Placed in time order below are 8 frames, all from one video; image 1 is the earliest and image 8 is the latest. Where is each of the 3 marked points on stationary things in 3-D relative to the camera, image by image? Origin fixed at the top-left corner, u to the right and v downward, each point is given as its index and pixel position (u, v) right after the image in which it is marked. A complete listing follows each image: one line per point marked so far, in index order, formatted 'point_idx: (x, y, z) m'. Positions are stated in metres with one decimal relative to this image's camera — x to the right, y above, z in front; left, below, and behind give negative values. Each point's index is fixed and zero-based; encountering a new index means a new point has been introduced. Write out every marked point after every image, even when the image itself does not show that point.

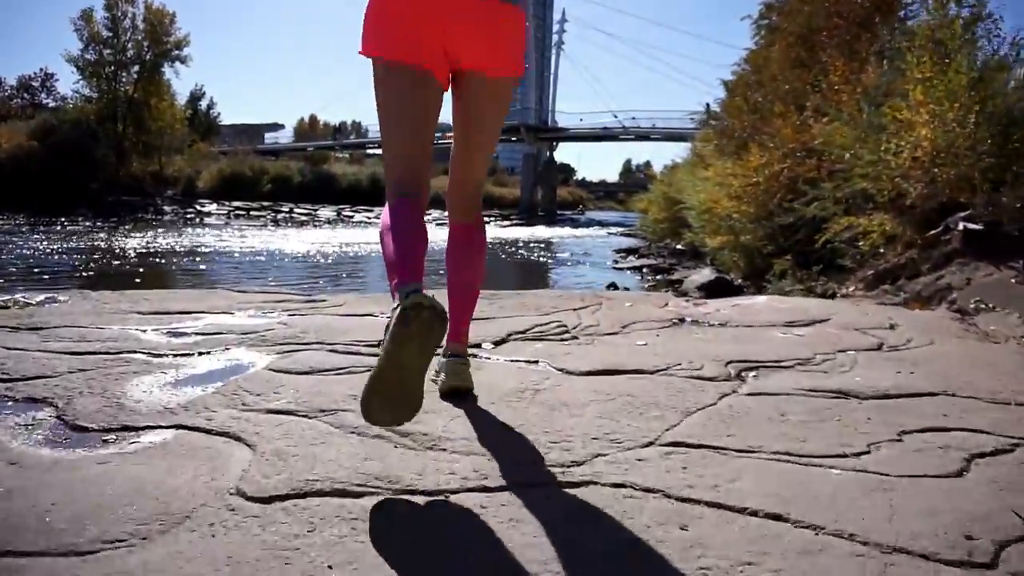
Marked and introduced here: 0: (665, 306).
0: (+0.7, -0.1, +4.1) m
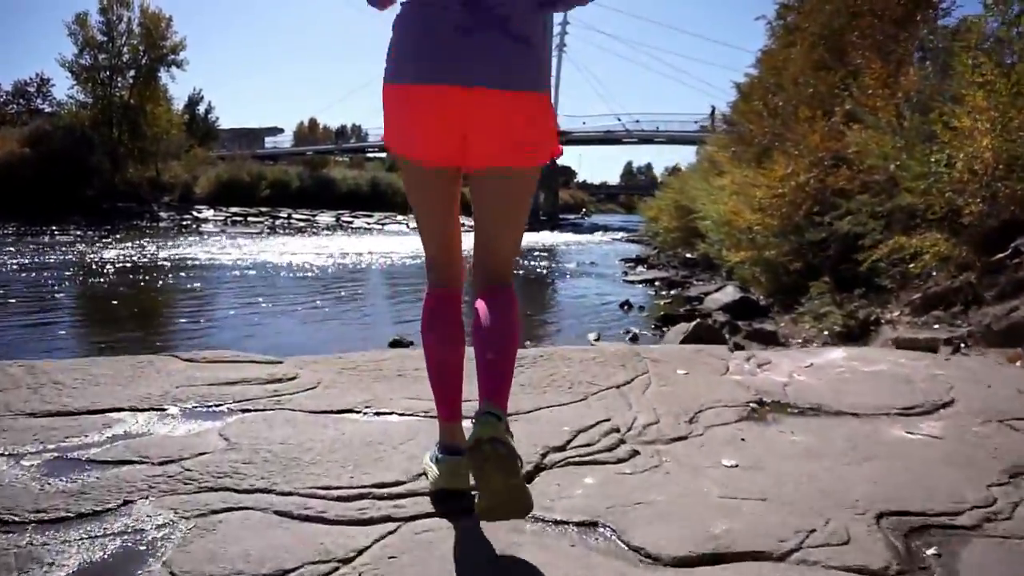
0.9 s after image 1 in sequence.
0: (+0.8, -0.3, +3.3) m
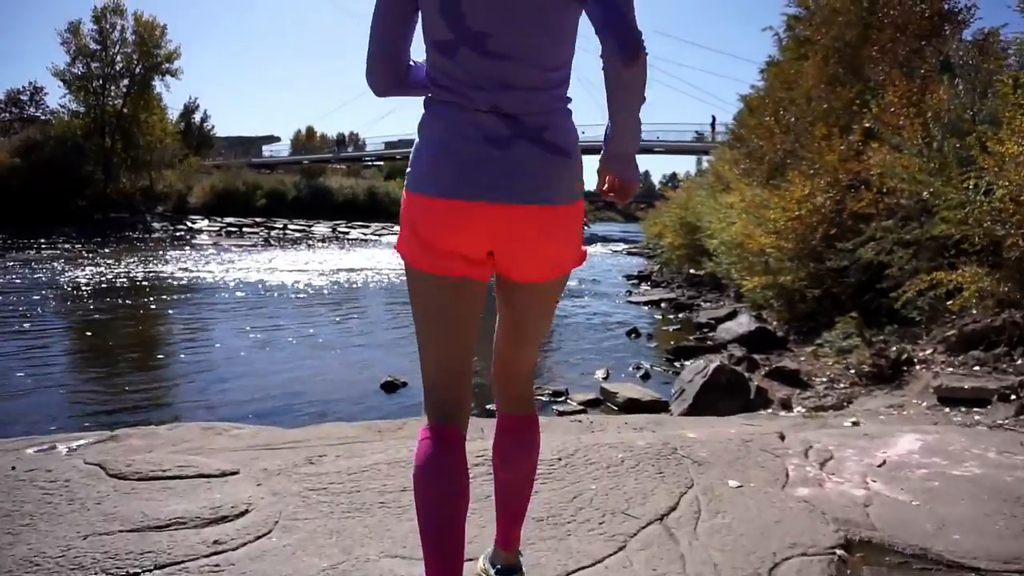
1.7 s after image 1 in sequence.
0: (+0.9, -0.6, +2.6) m
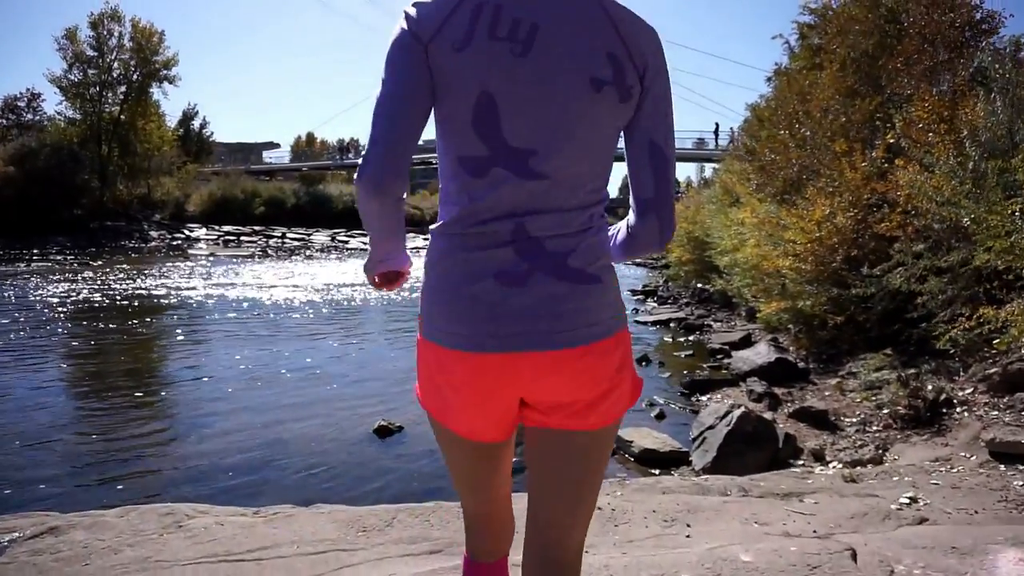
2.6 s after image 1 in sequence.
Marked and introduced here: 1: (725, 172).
0: (+0.9, -0.9, +2.0) m
1: (+4.8, +2.6, +19.3) m
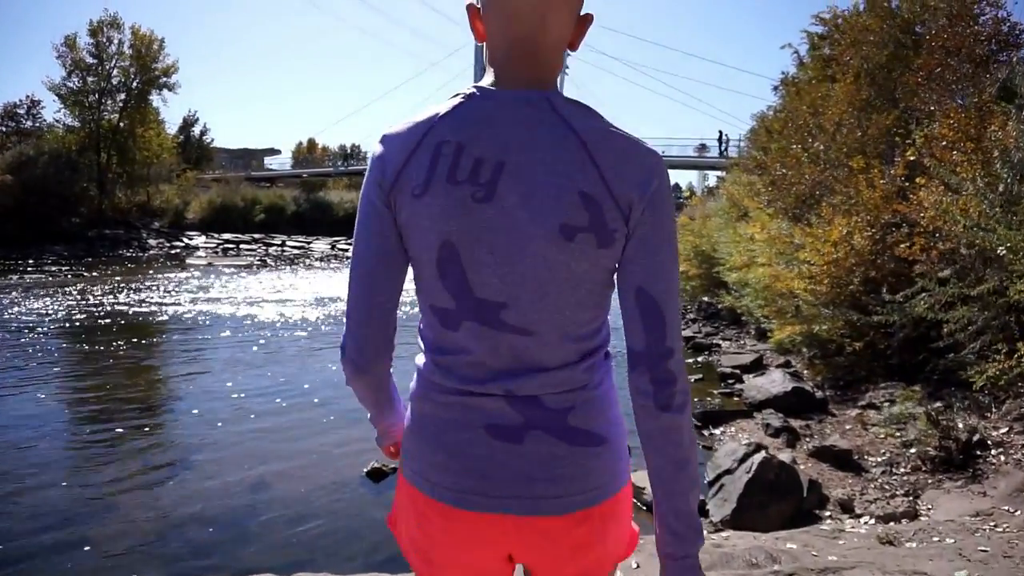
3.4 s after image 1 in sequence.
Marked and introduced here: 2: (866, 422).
0: (+0.9, -1.1, +1.6) m
1: (+4.9, +2.3, +18.9) m
2: (+3.3, -1.3, +8.0) m
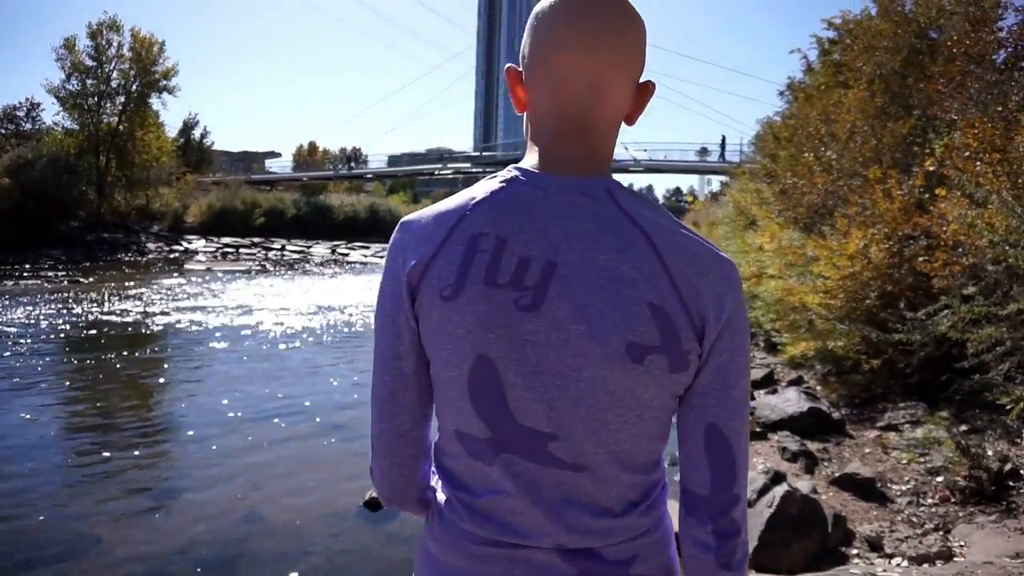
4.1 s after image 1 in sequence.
0: (+1.0, -1.2, +1.2) m
1: (+4.9, +2.1, +18.5) m
2: (+3.4, -1.4, +7.6) m
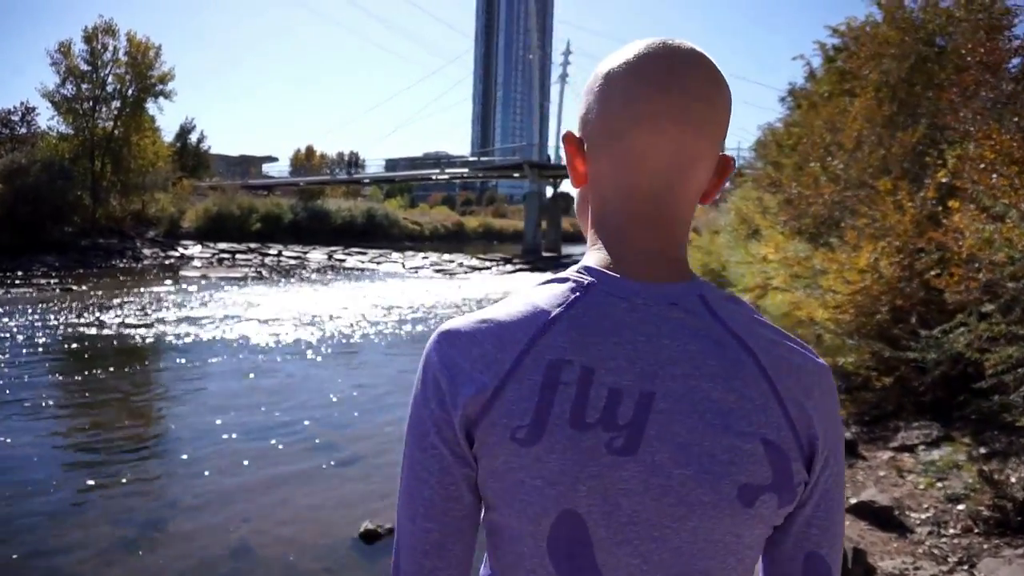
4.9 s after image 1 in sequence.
0: (+1.0, -1.3, +0.9) m
1: (+4.9, +1.9, +18.3) m
2: (+3.4, -1.6, +7.4) m
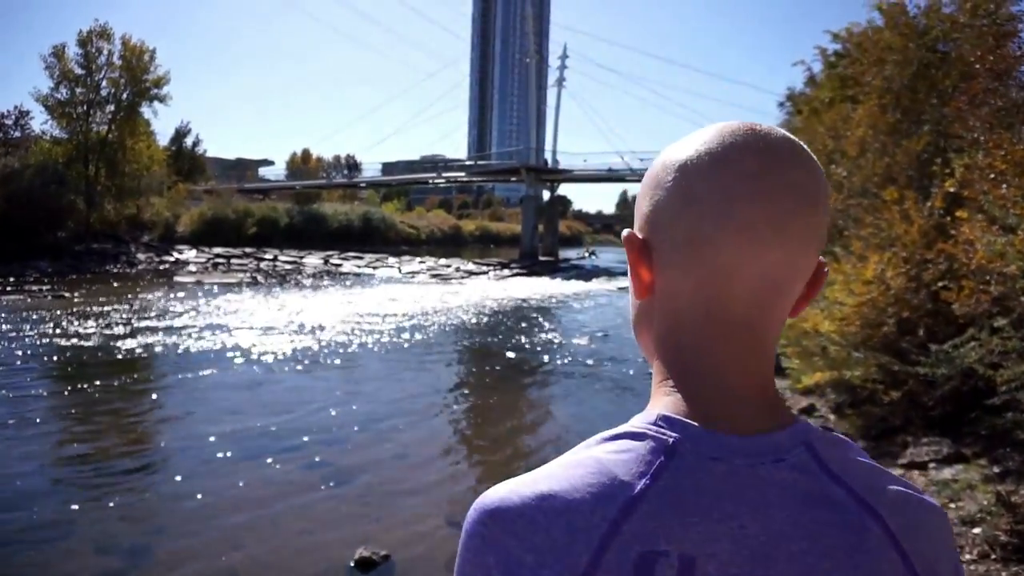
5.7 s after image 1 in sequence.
0: (+1.0, -1.4, +0.7) m
1: (+4.9, +1.7, +18.1) m
2: (+3.4, -1.7, +7.2) m
